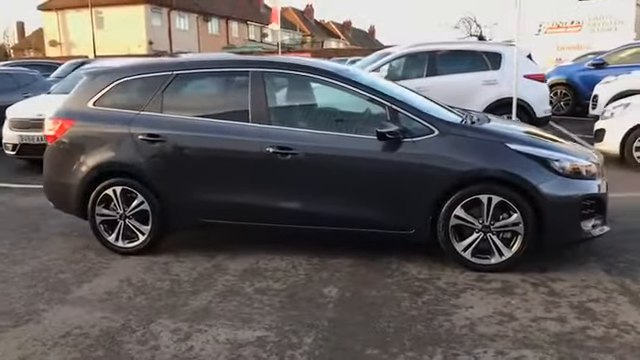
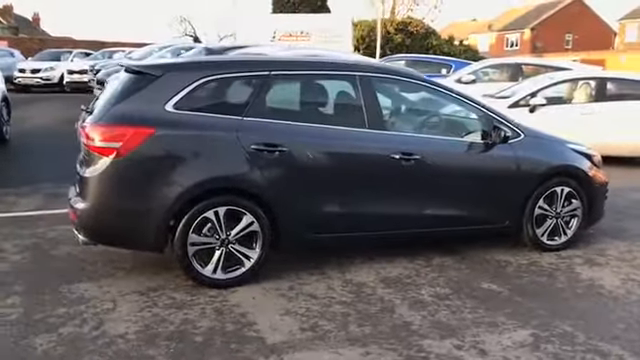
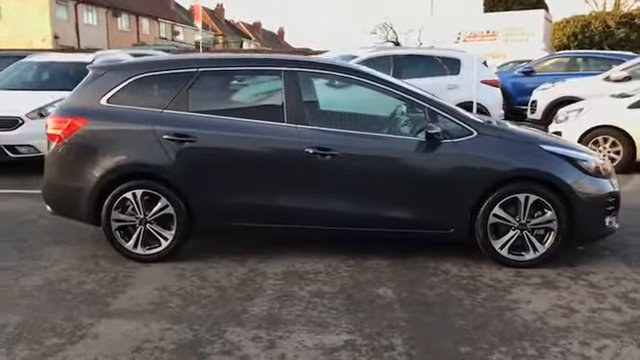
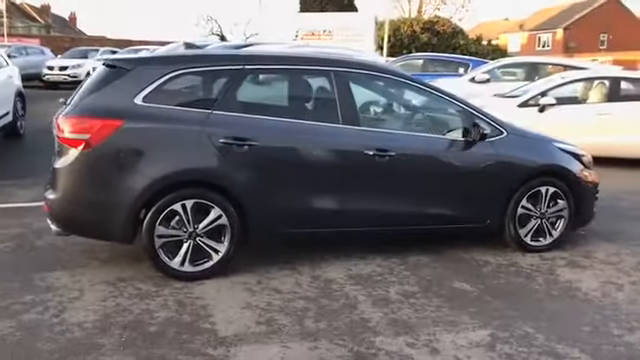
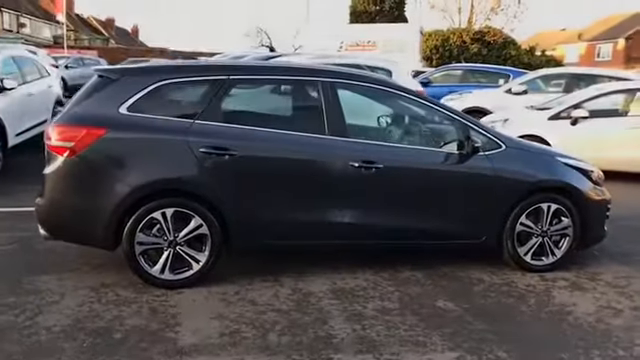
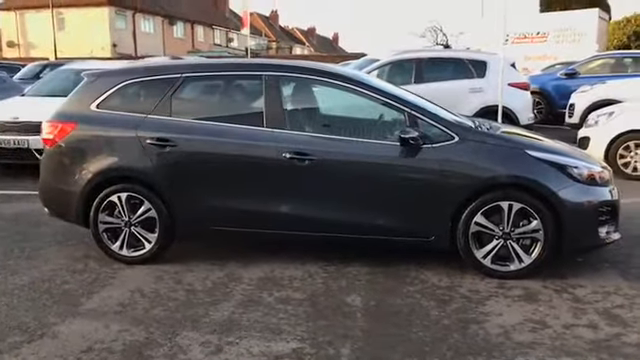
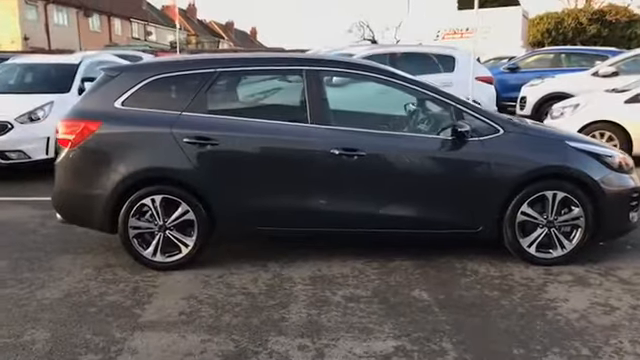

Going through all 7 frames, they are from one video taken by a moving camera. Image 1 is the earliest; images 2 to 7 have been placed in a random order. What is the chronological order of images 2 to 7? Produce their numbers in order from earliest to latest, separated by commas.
6, 3, 7, 5, 4, 2
